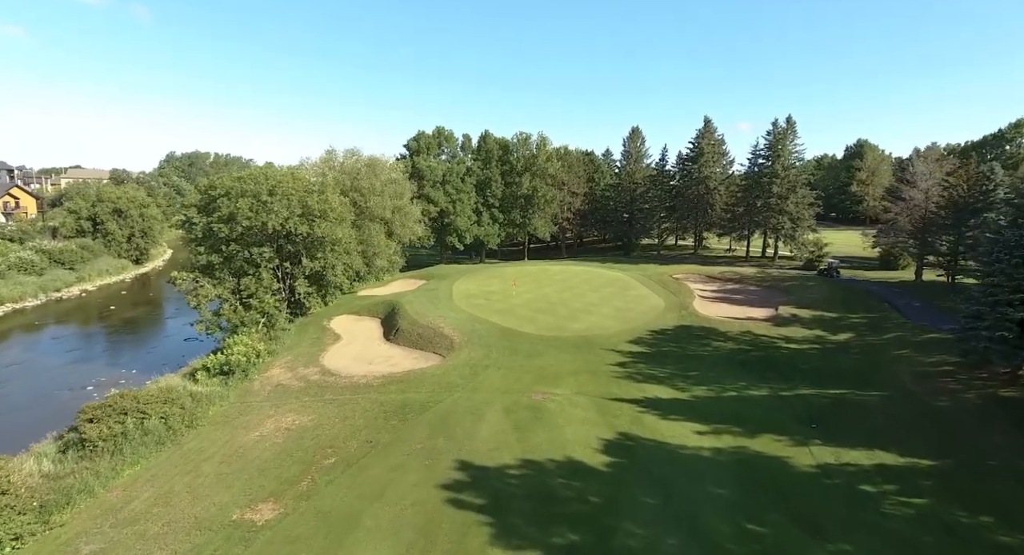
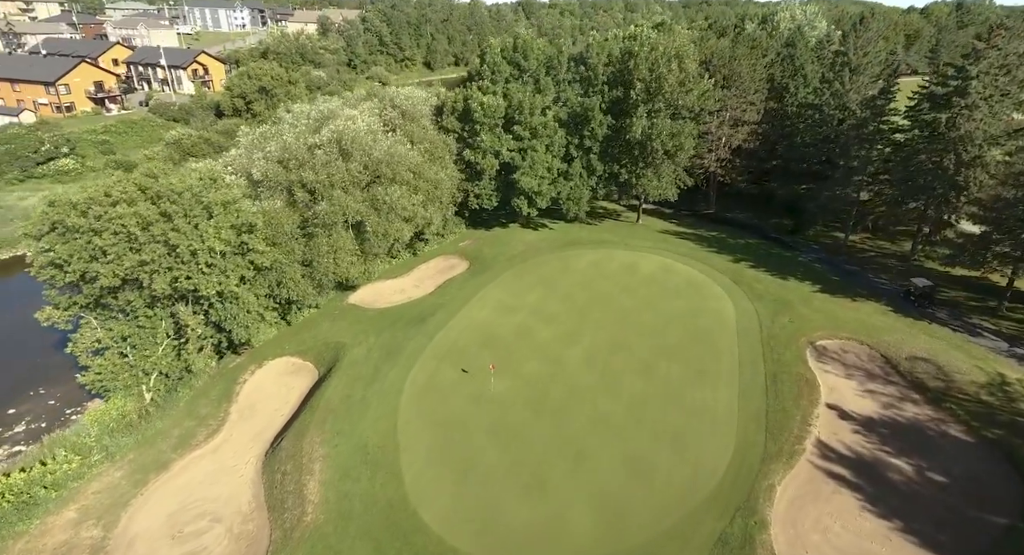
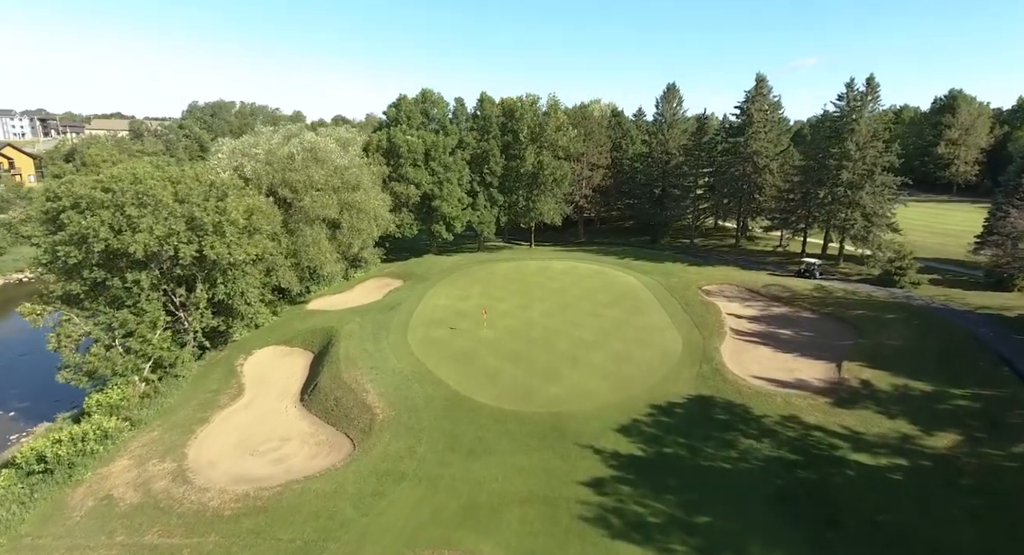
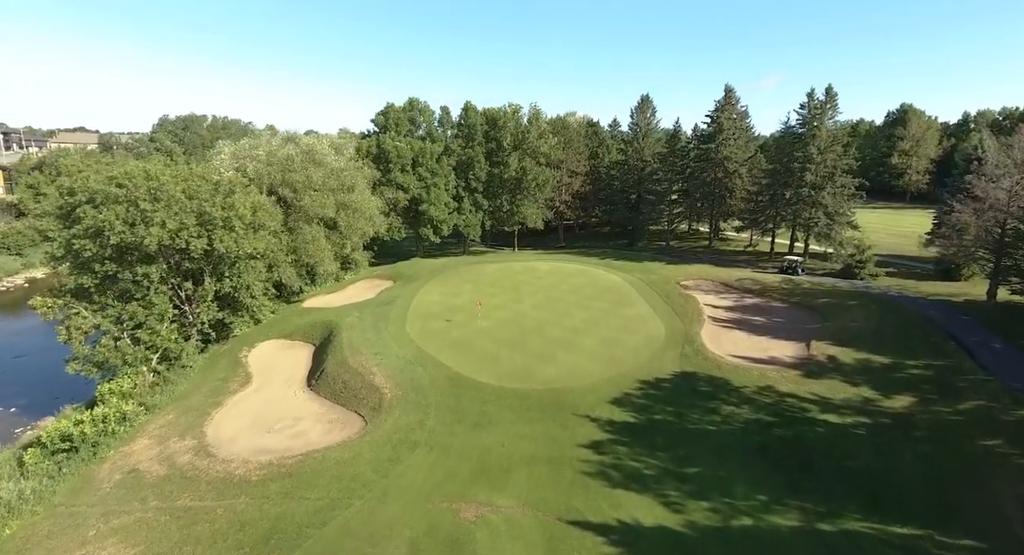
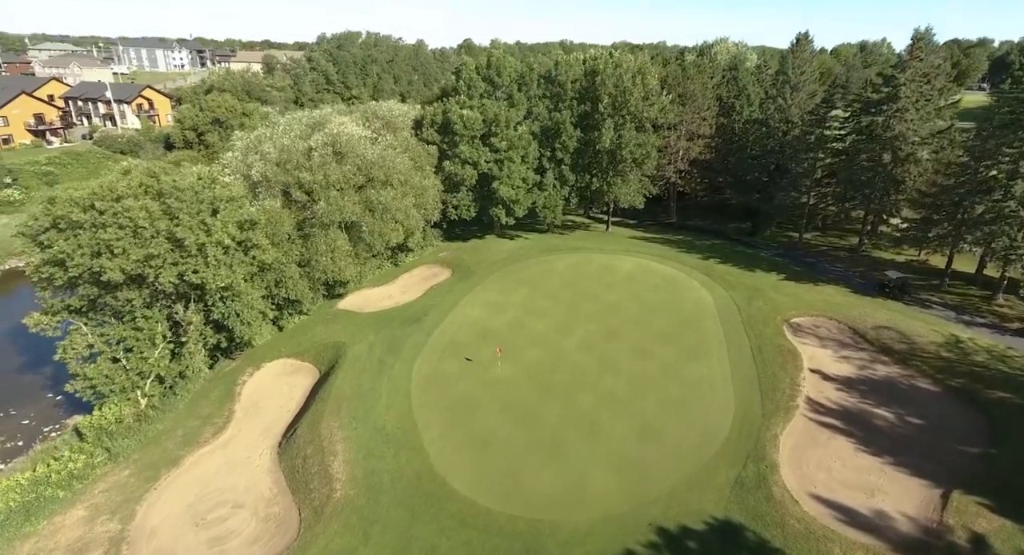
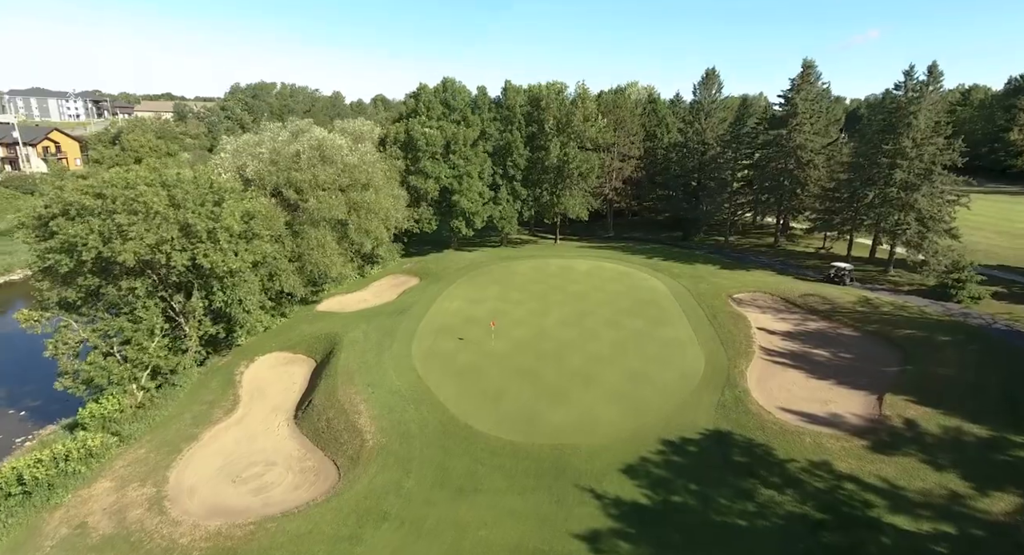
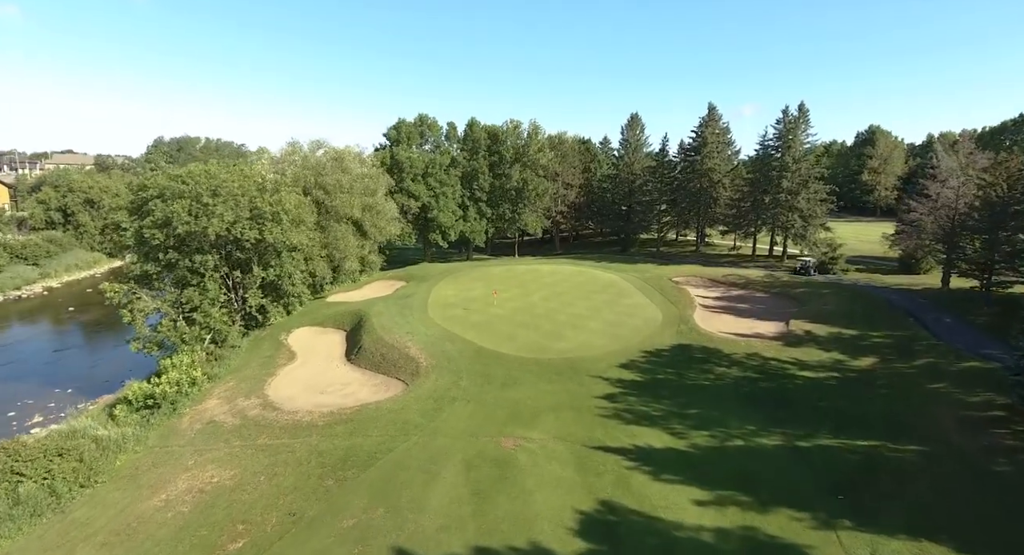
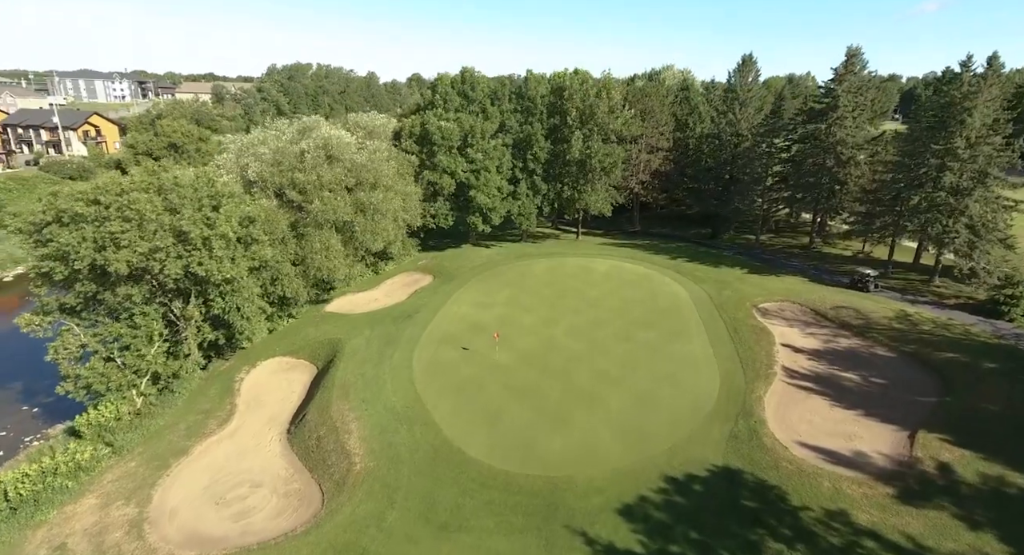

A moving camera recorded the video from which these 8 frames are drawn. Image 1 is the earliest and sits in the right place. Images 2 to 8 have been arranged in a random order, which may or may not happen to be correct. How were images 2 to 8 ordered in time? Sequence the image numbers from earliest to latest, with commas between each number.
7, 4, 3, 6, 8, 5, 2
